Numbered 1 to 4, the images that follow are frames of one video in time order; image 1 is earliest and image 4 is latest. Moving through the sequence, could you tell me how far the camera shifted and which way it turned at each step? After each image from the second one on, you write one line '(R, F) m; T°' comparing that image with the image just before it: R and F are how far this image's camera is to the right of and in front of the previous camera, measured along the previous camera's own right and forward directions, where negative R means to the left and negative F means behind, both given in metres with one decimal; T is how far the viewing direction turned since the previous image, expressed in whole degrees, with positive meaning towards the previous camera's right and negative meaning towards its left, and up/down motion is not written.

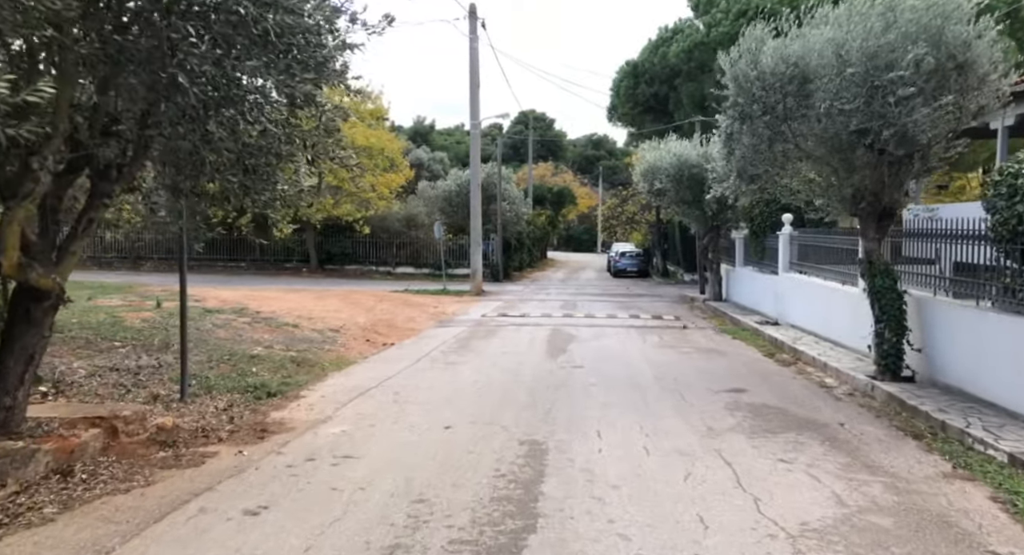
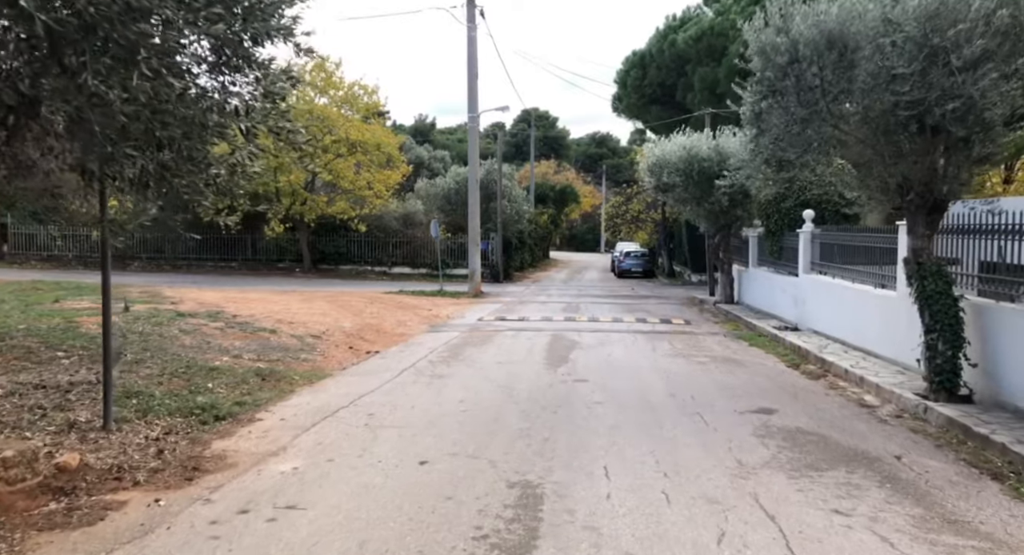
(+0.1, +1.4) m; 0°
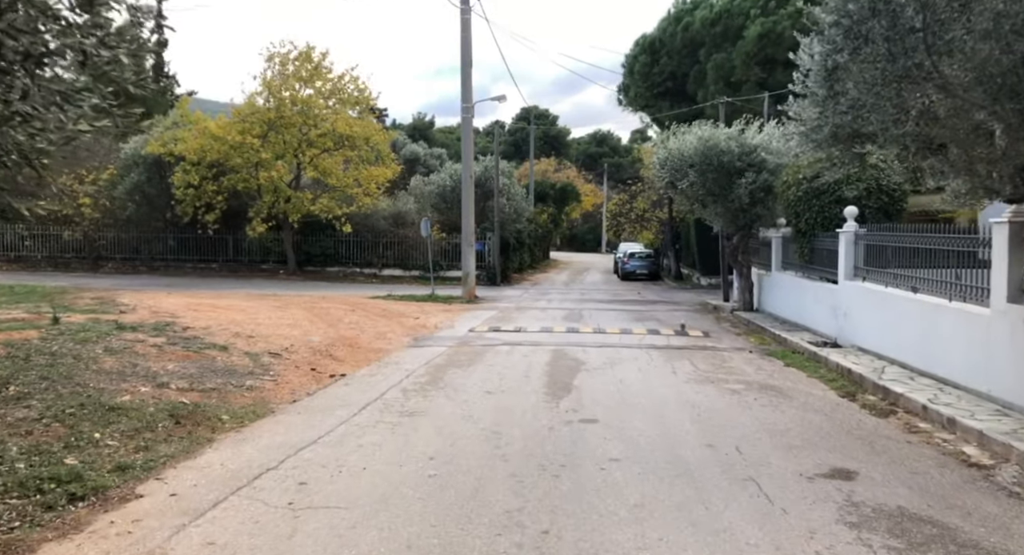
(+0.1, +2.4) m; 0°
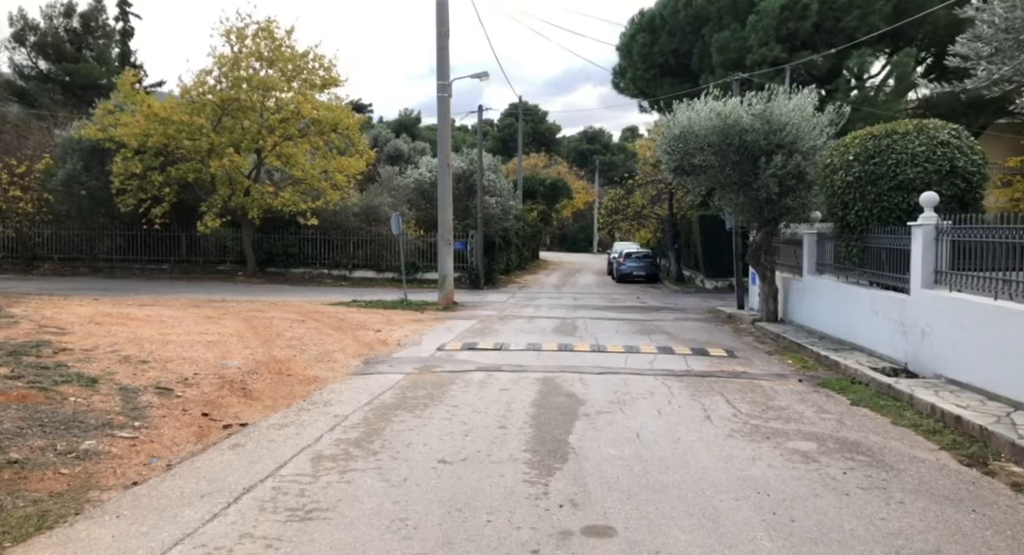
(+0.2, +3.5) m; +1°
